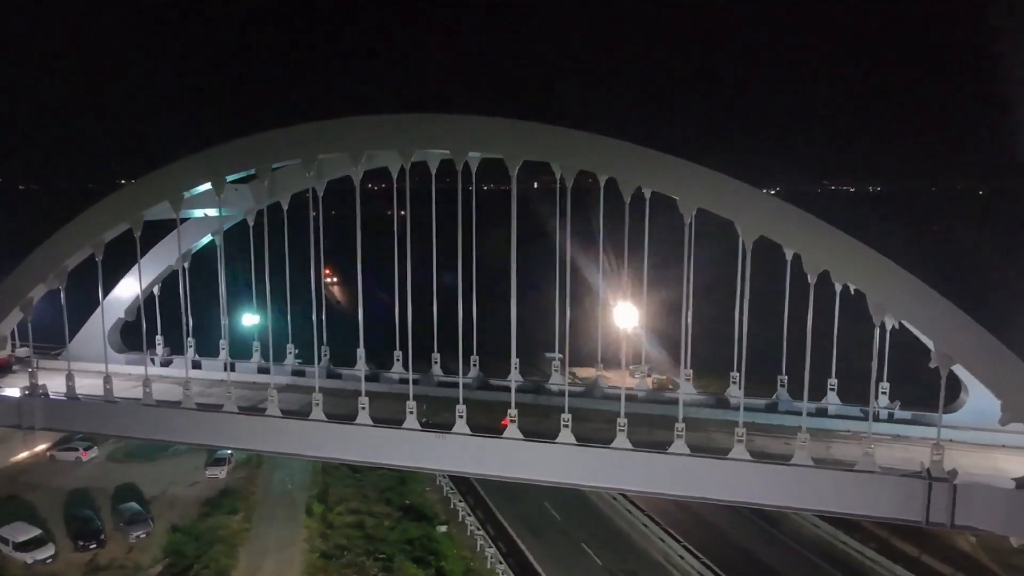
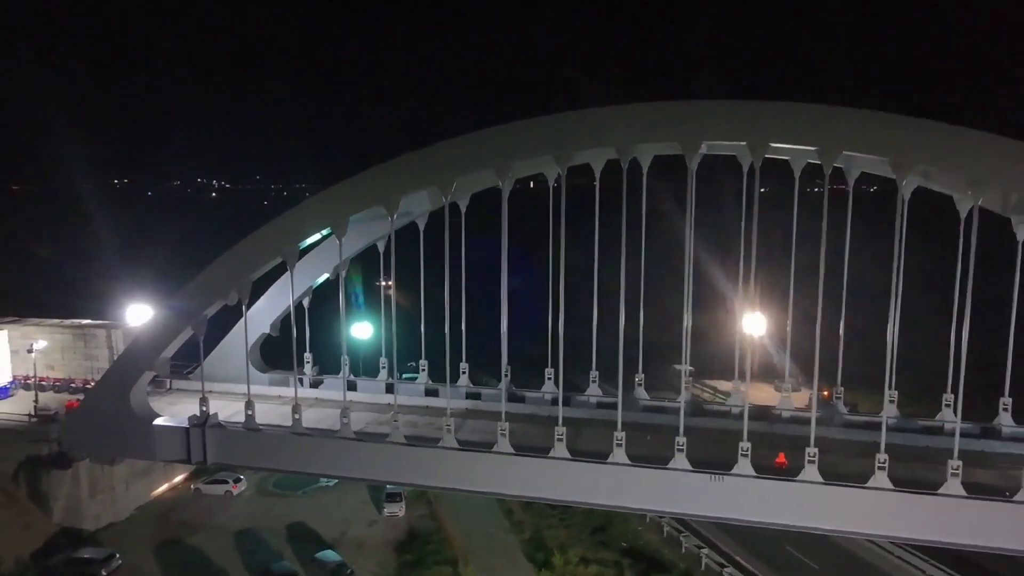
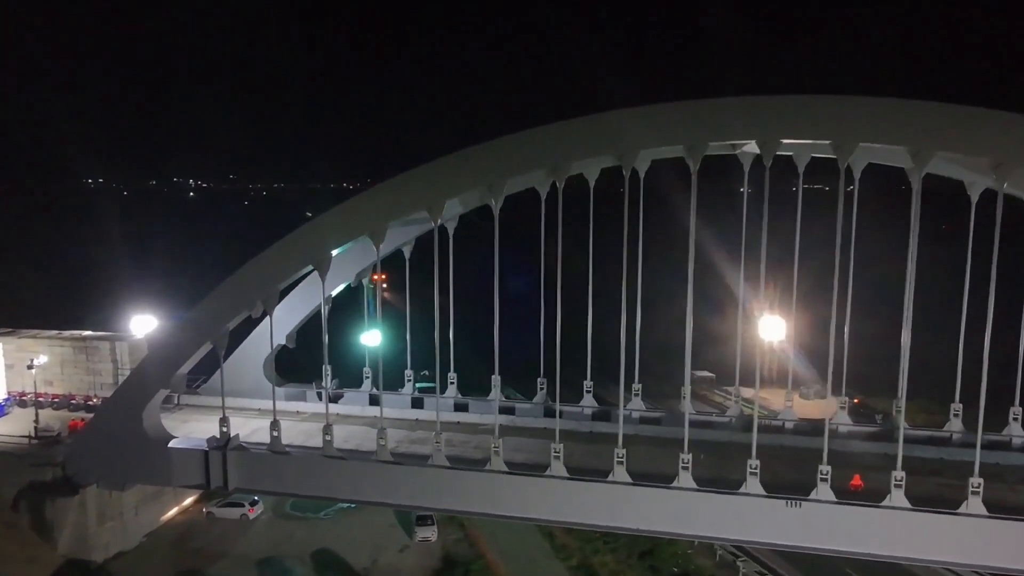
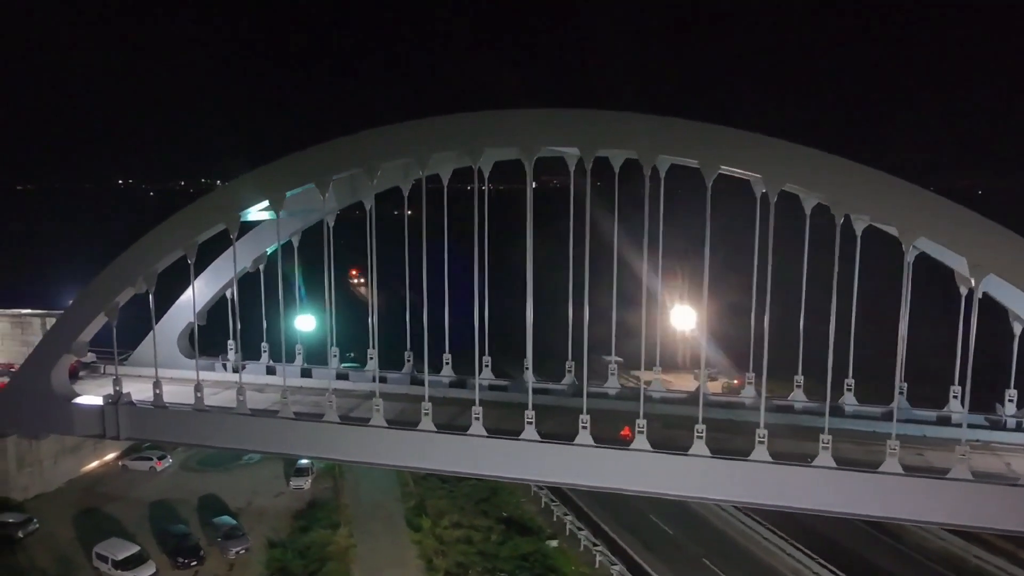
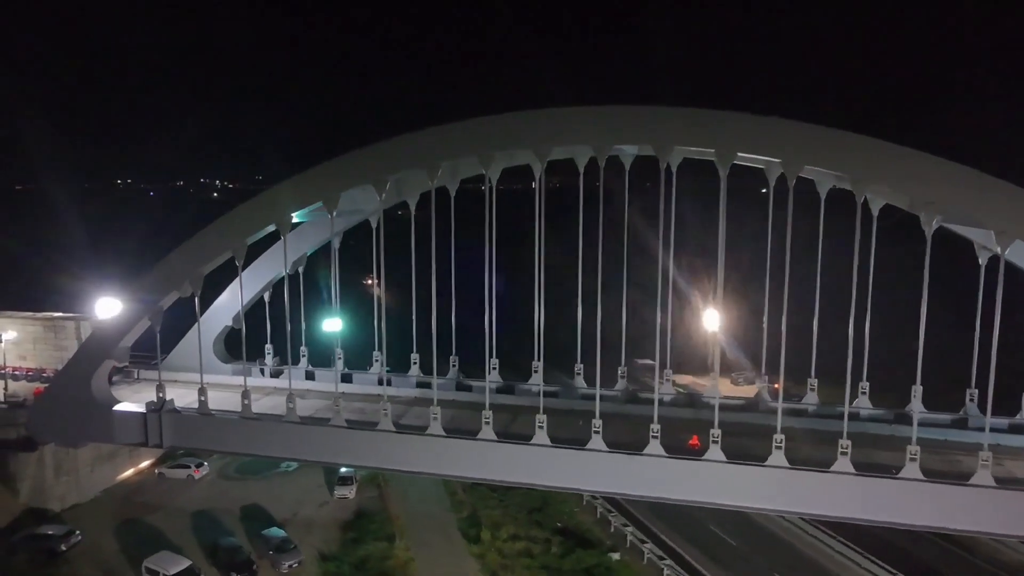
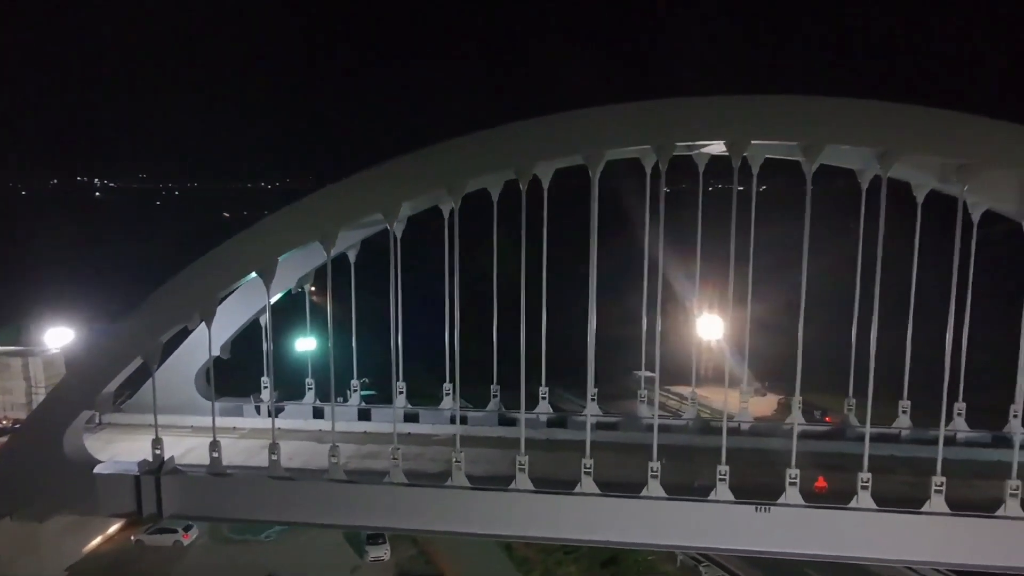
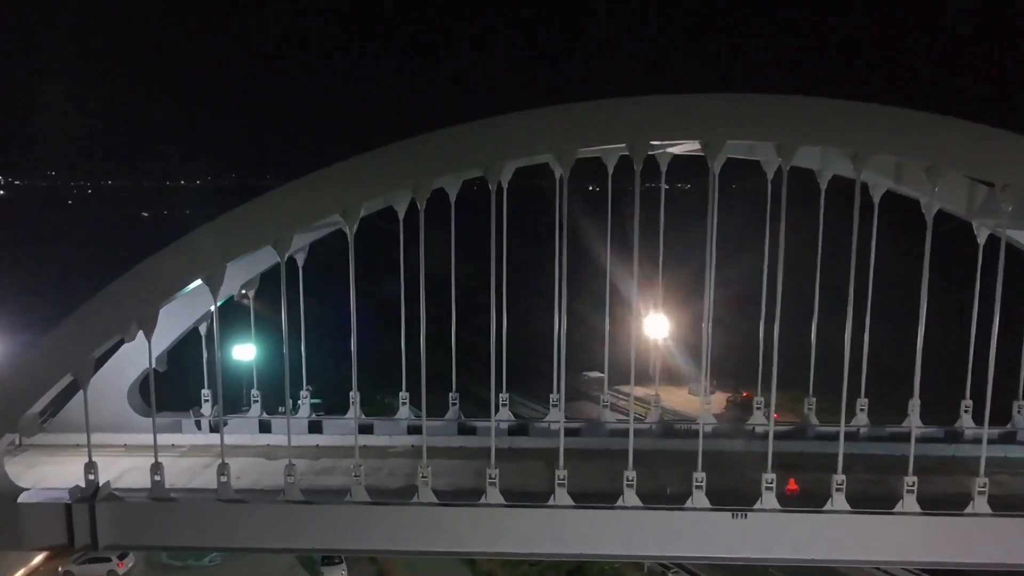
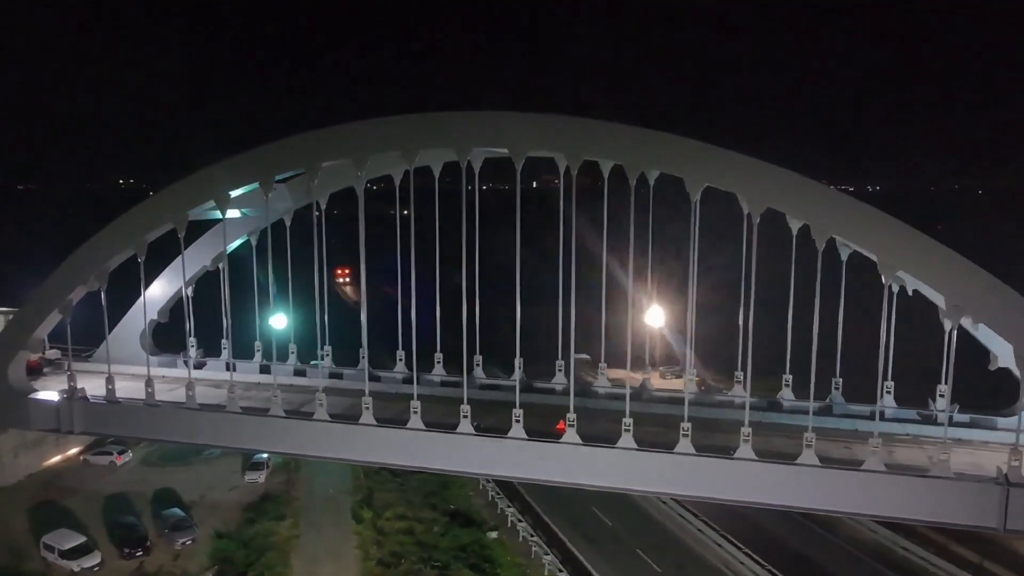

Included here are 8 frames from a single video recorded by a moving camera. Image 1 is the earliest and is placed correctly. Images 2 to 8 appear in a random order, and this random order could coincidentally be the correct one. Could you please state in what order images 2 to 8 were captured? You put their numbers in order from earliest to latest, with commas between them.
8, 4, 5, 2, 3, 6, 7
